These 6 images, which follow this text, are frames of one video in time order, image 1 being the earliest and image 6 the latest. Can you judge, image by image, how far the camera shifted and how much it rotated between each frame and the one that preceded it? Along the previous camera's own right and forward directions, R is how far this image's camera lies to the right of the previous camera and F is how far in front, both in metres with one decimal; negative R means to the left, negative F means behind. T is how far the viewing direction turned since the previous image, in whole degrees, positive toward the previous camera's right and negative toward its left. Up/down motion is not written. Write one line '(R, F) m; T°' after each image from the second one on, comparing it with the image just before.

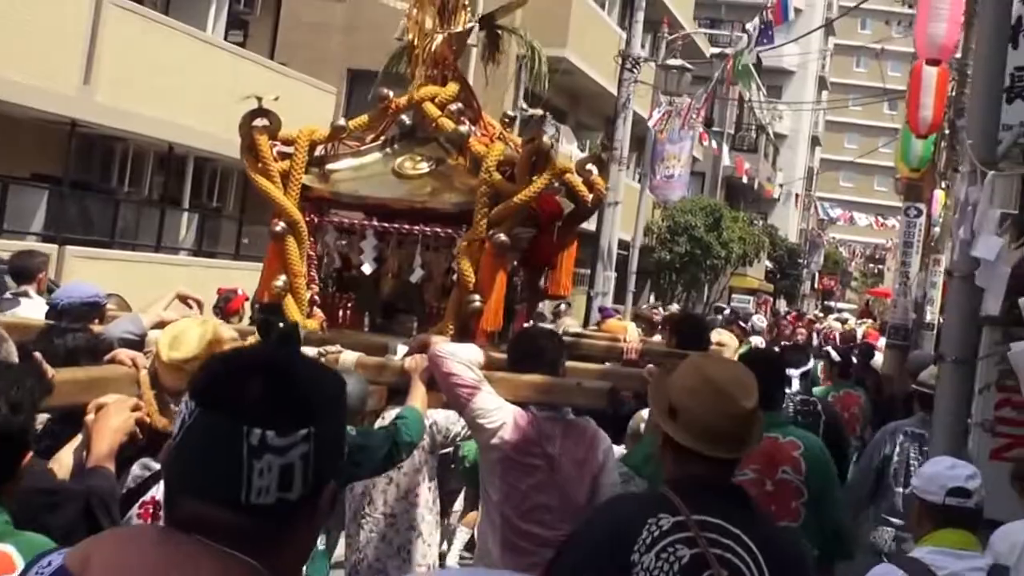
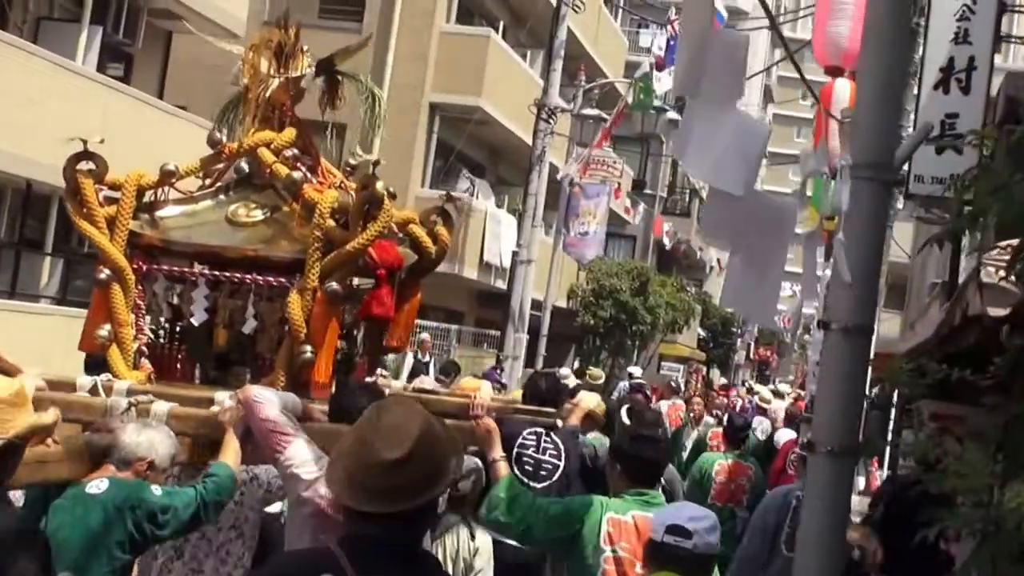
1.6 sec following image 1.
(+0.8, +0.4) m; -1°
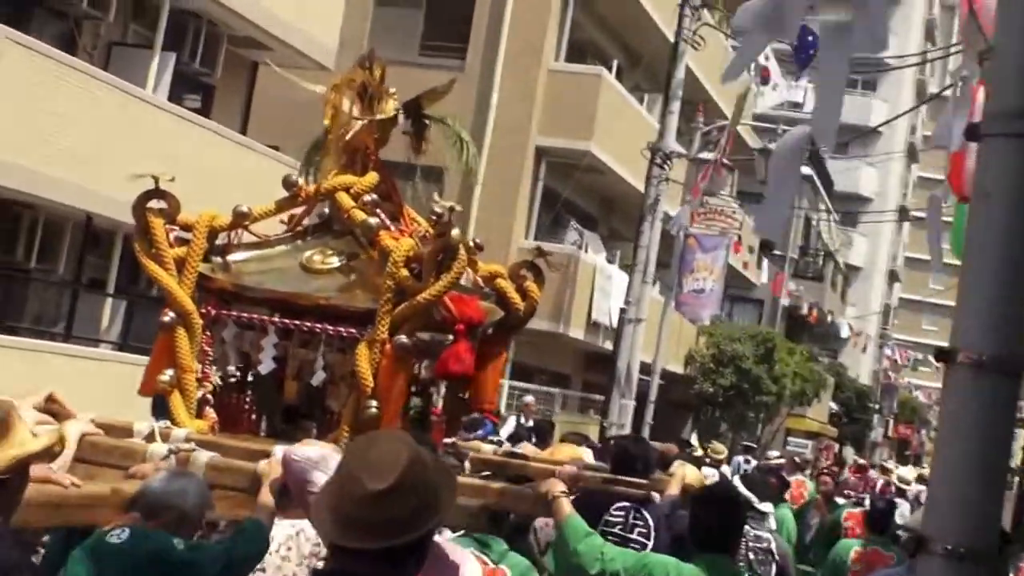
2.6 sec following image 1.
(+0.2, +0.7) m; -7°
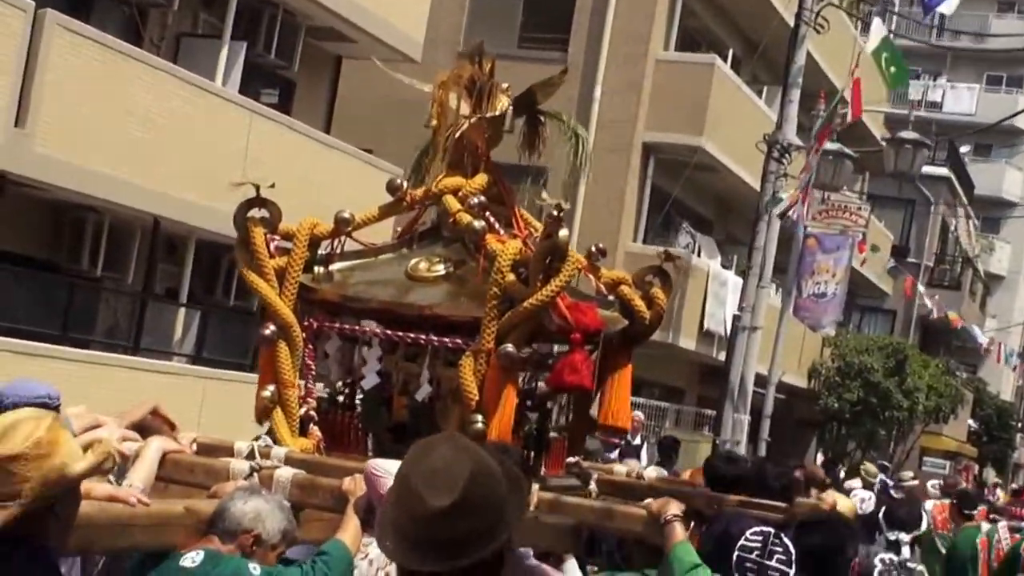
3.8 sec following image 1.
(-0.1, +0.5) m; -3°
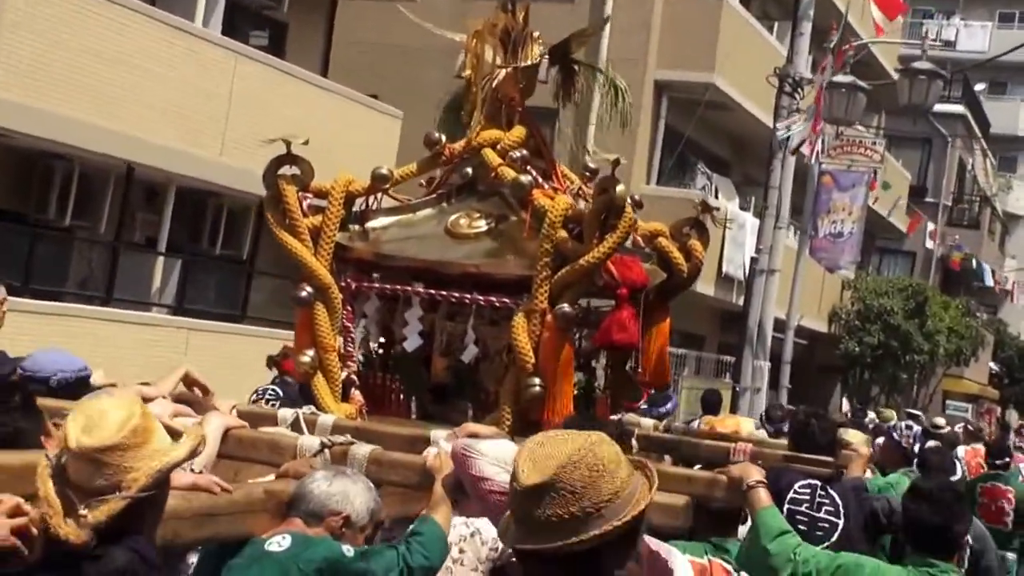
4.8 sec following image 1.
(-0.5, +0.2) m; +4°
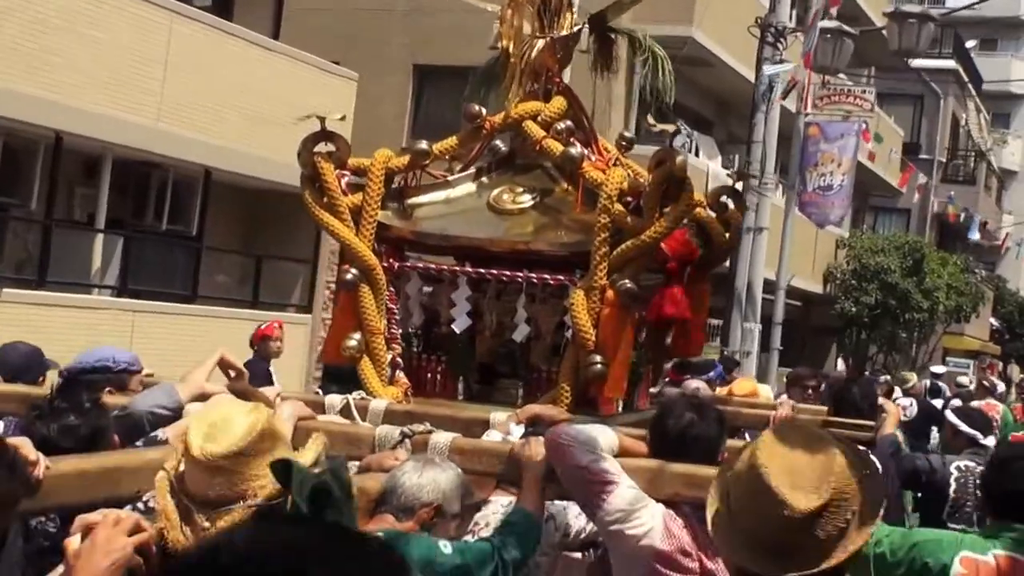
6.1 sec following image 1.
(-0.7, +0.2) m; +6°
